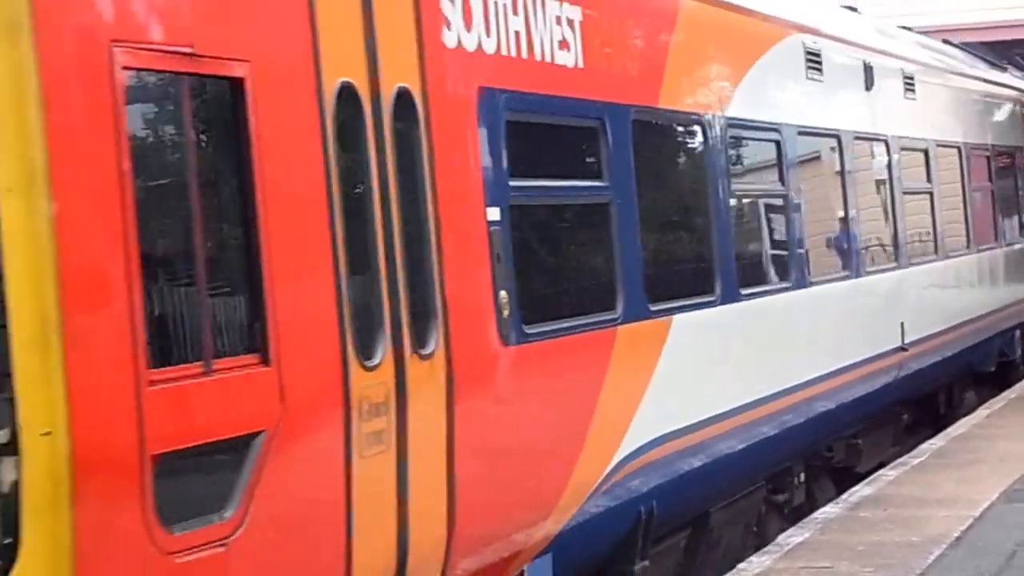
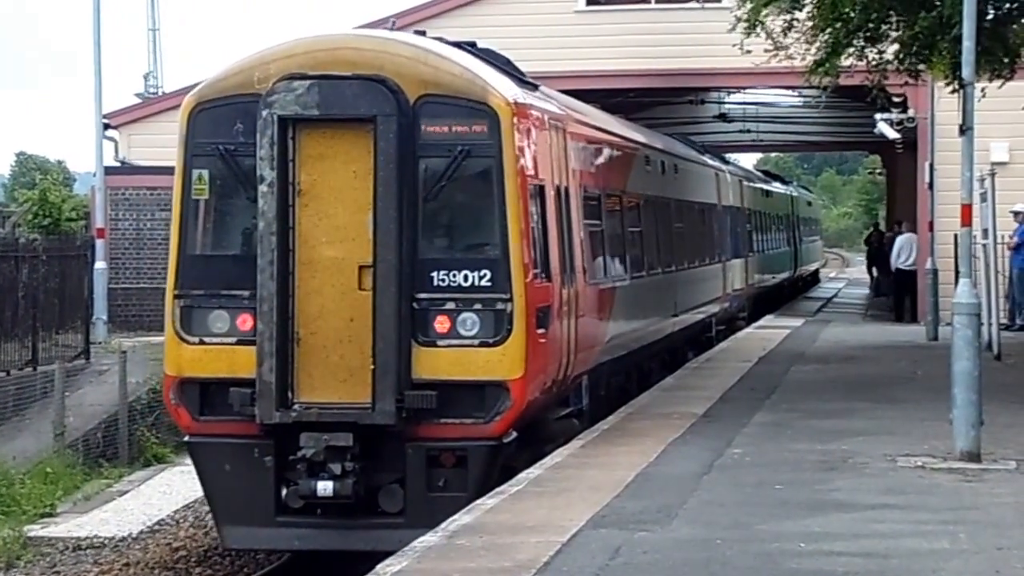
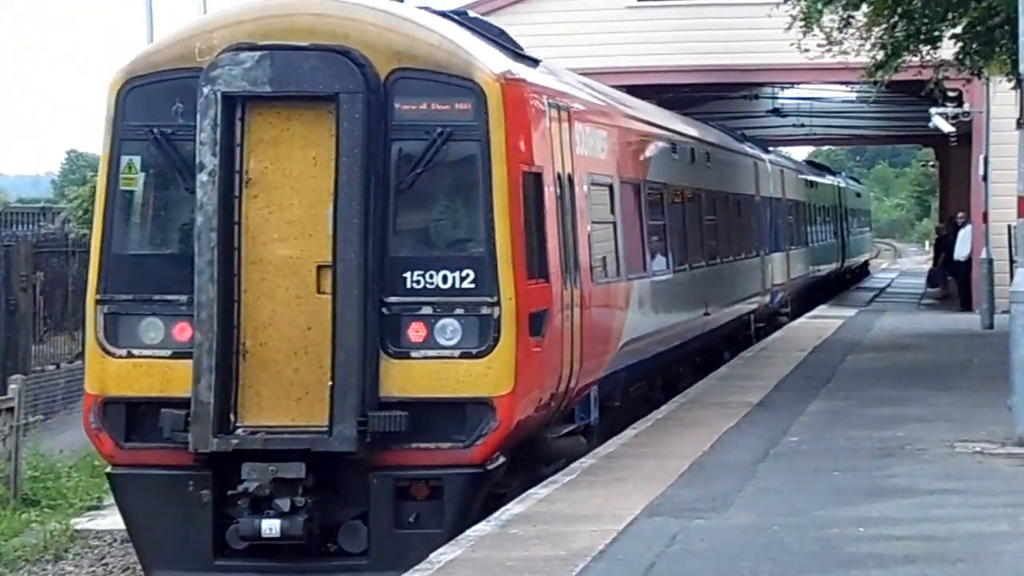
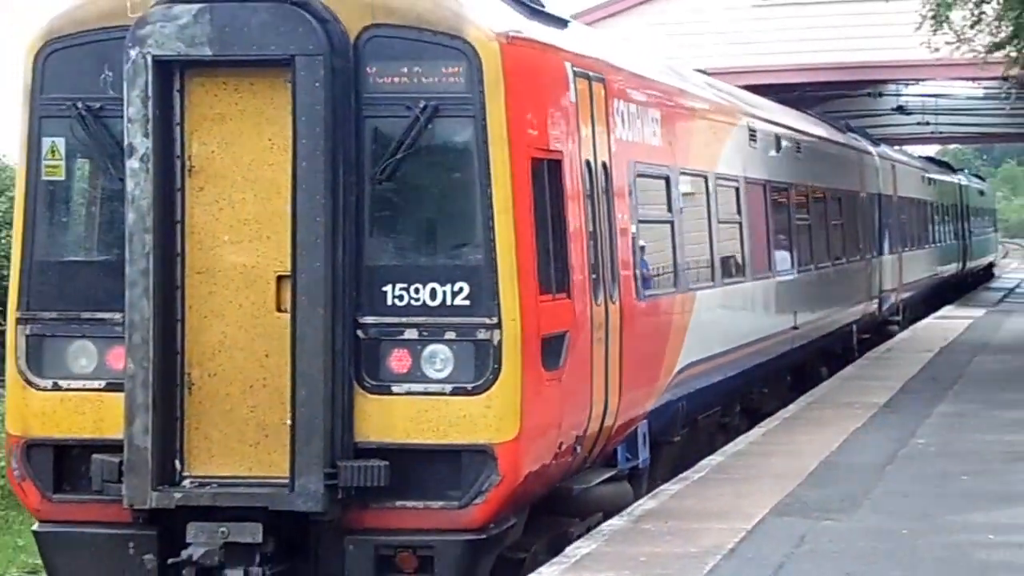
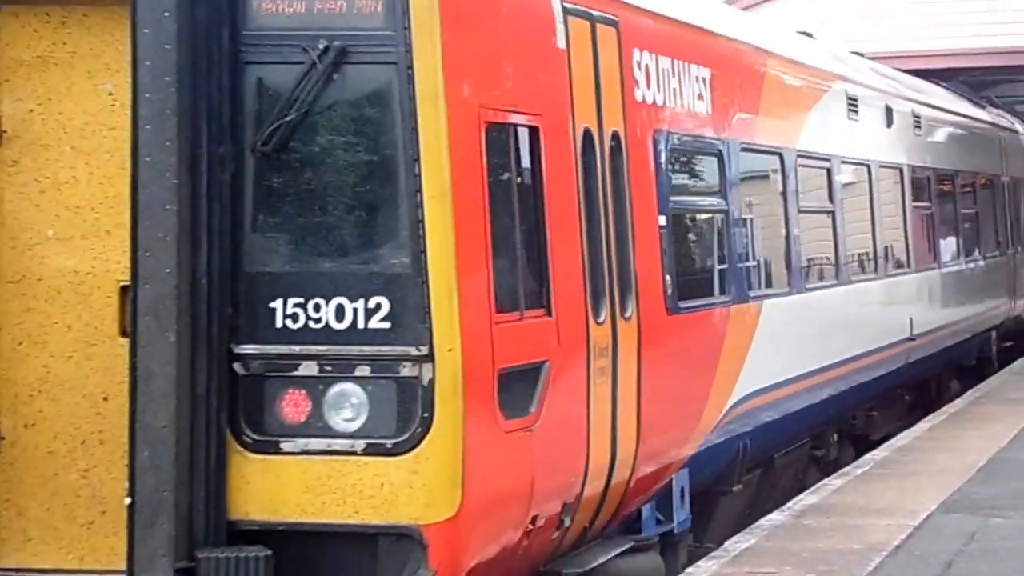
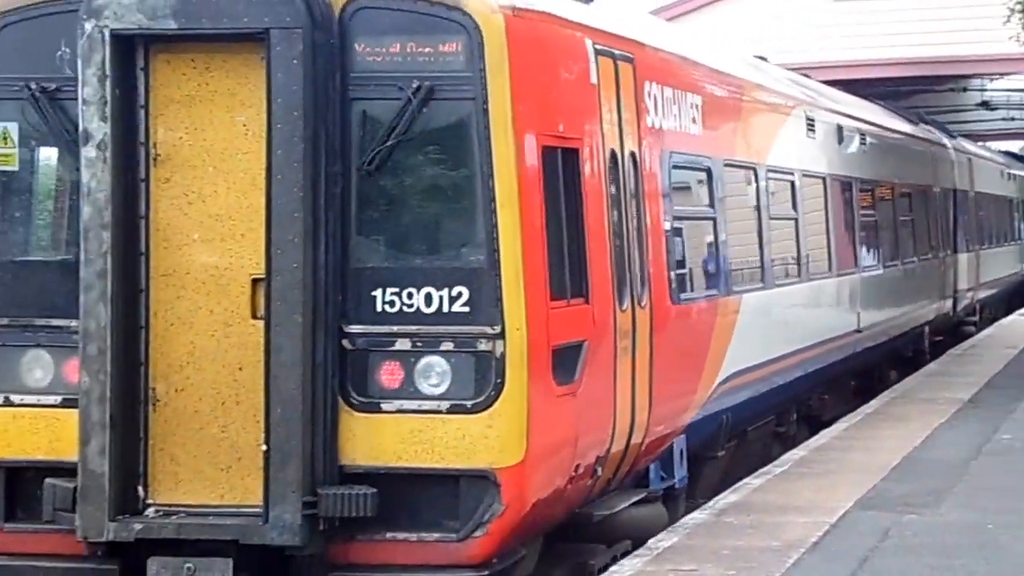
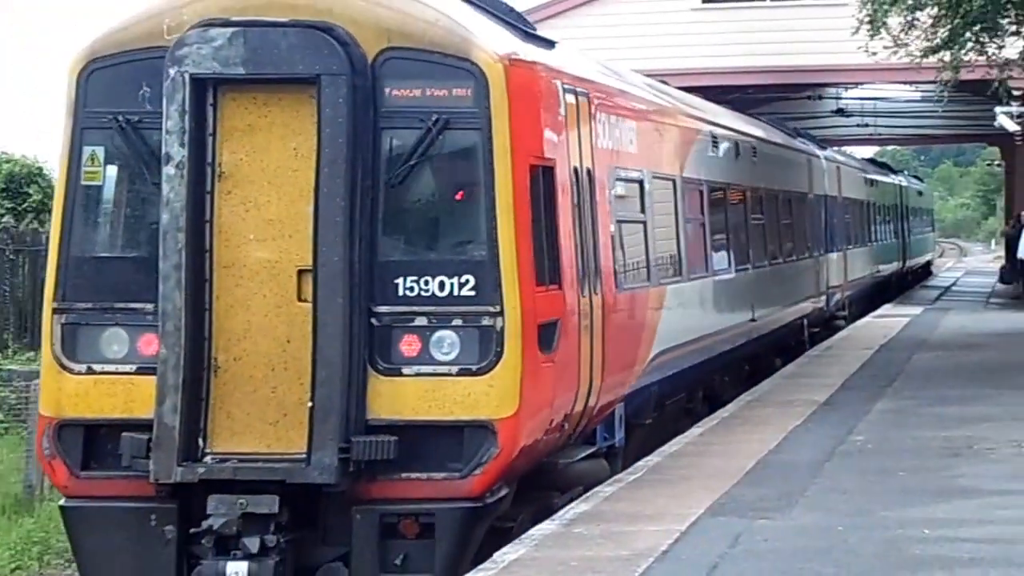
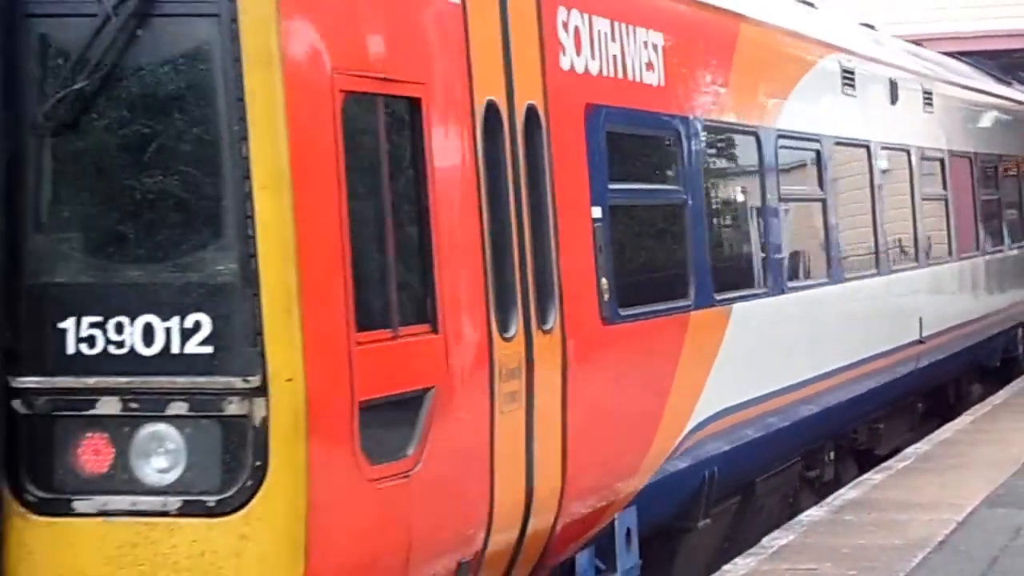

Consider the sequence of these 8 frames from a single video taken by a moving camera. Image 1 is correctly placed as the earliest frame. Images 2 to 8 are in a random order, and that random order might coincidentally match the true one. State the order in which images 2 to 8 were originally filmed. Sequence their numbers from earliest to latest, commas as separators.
8, 5, 6, 4, 7, 3, 2
